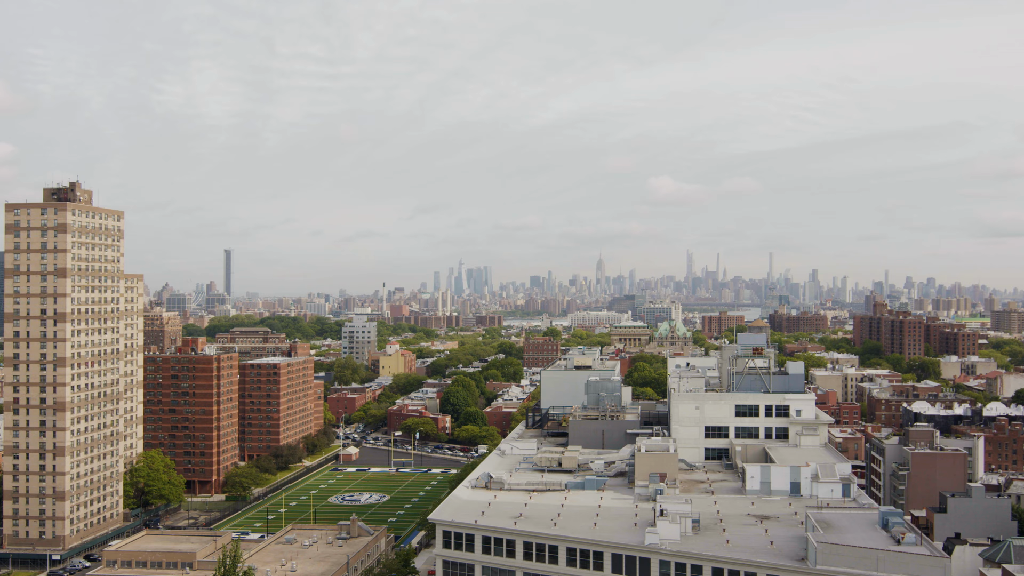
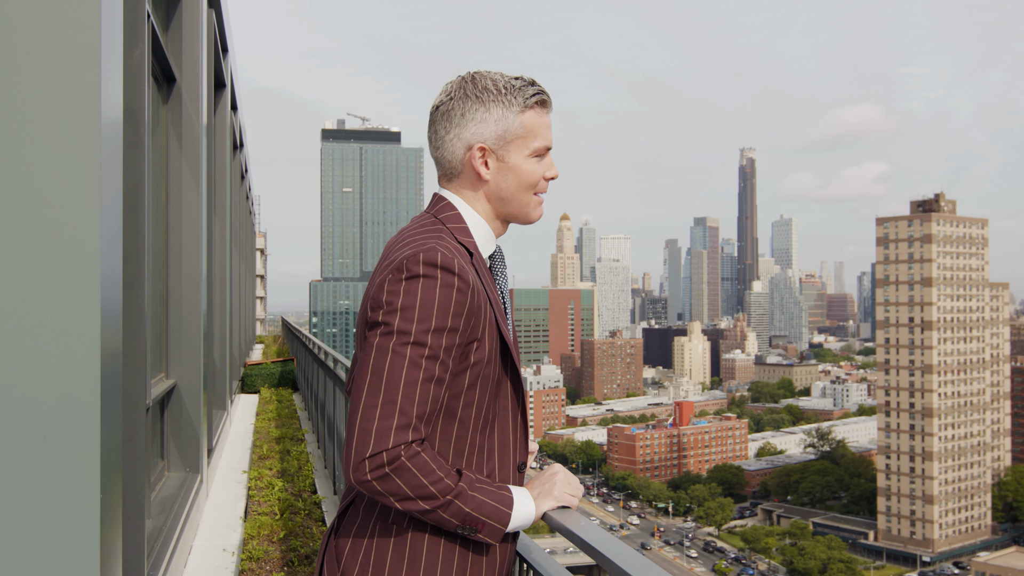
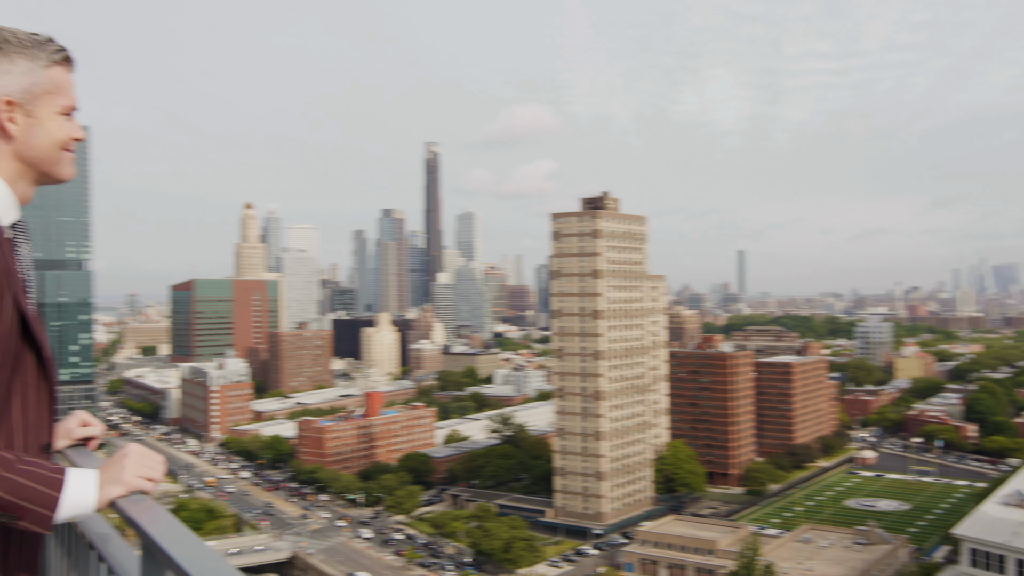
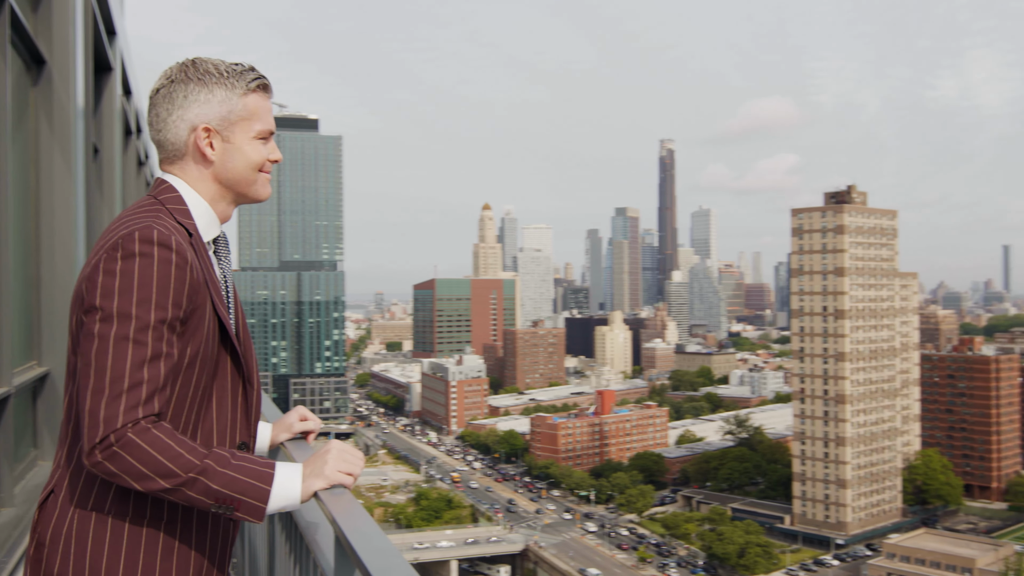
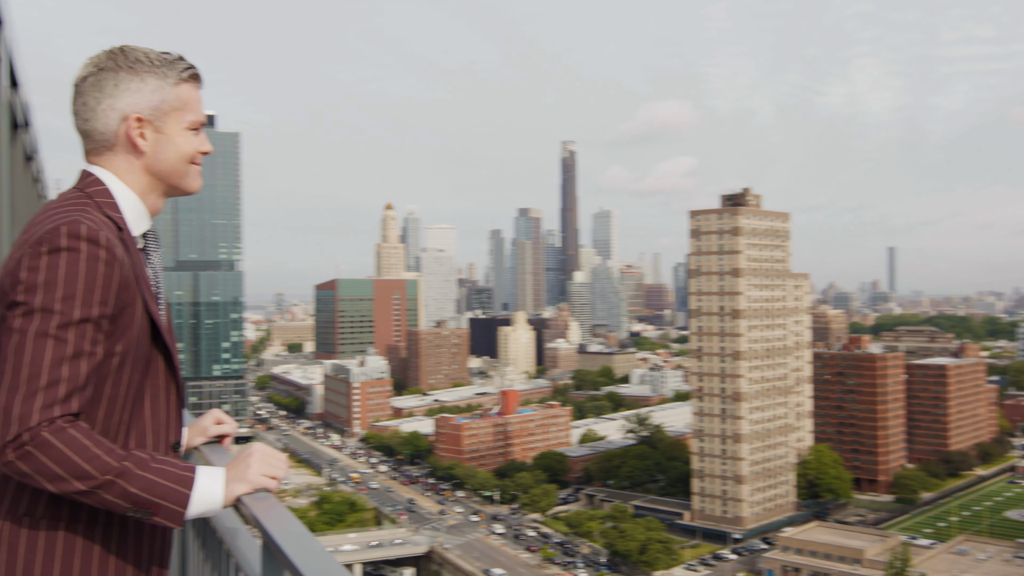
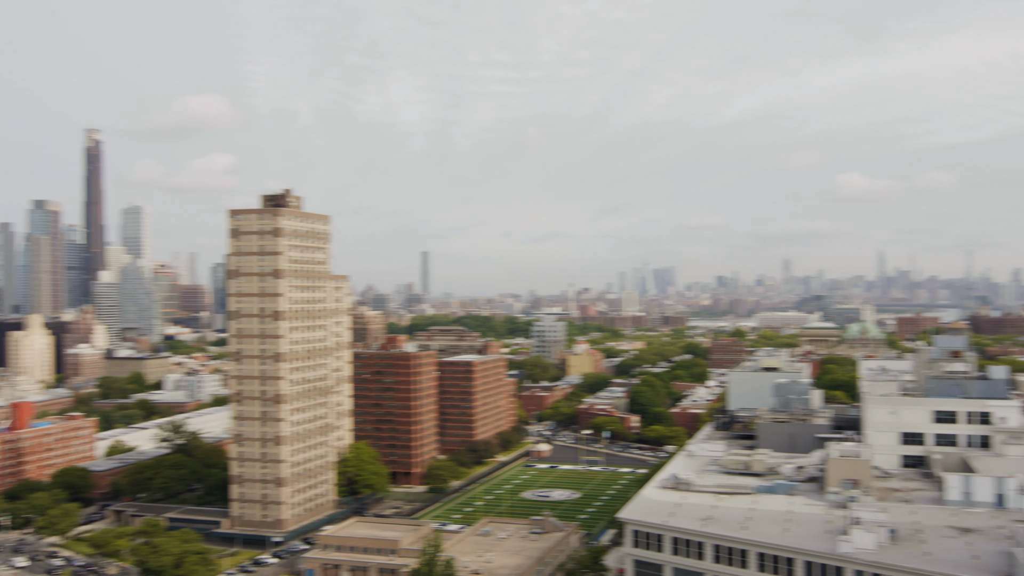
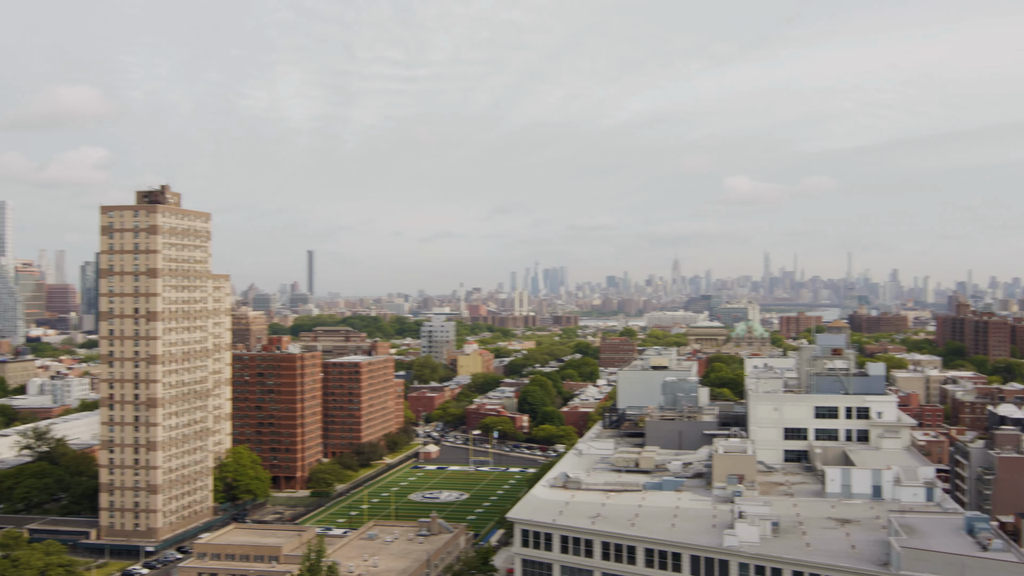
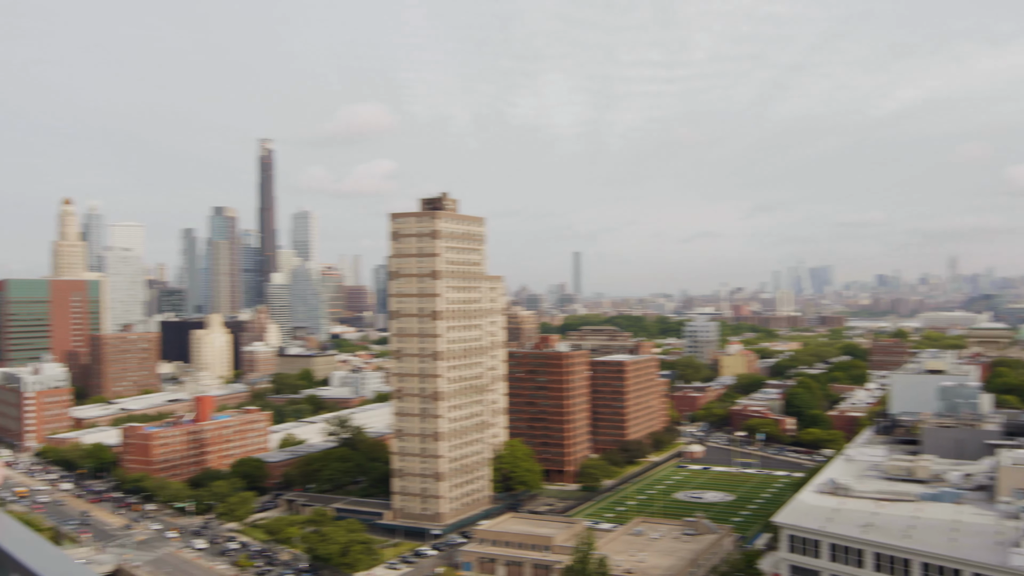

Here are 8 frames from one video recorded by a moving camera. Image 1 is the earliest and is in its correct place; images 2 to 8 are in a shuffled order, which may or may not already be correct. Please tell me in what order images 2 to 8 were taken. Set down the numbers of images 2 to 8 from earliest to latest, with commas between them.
7, 6, 8, 3, 5, 4, 2
